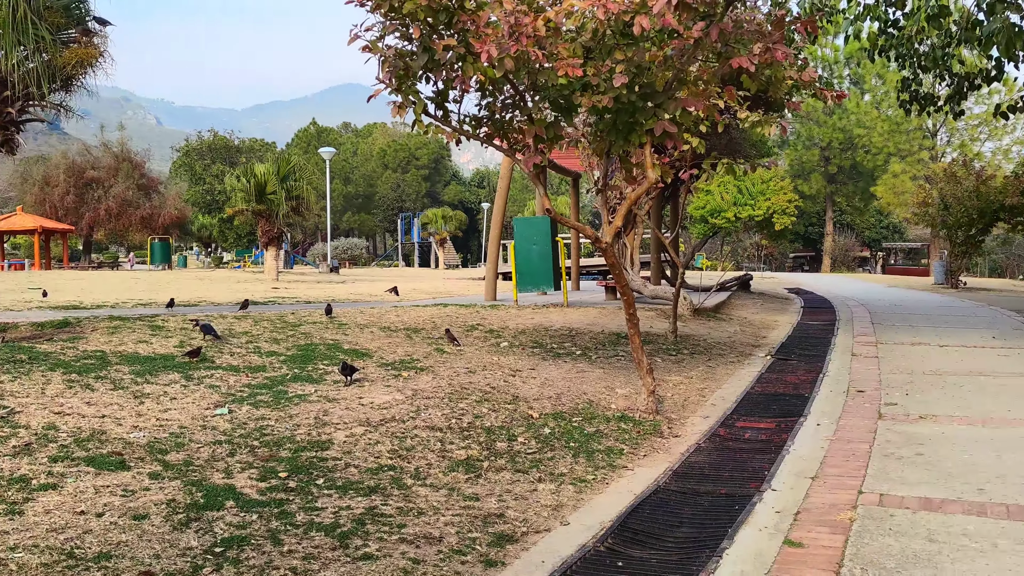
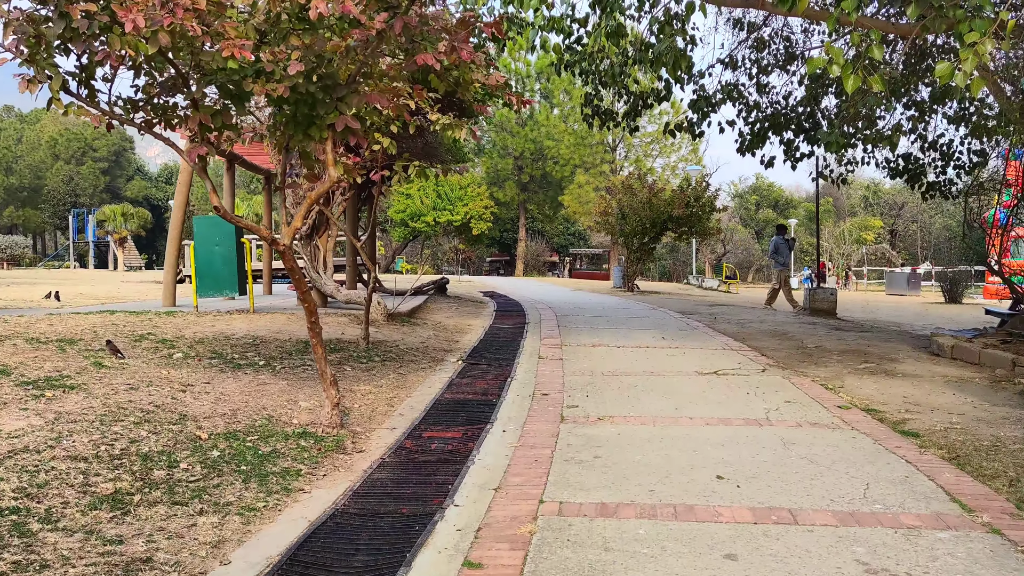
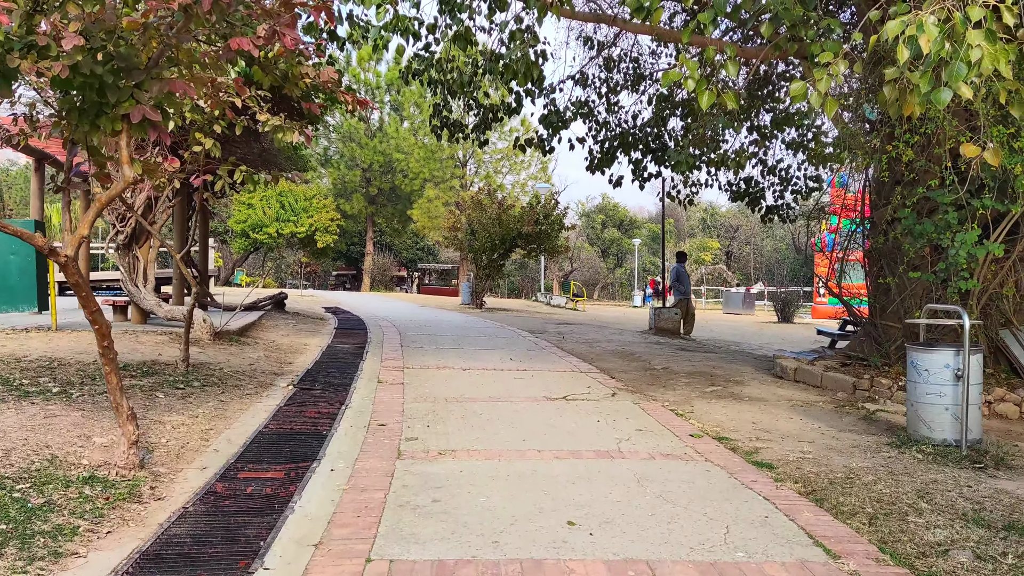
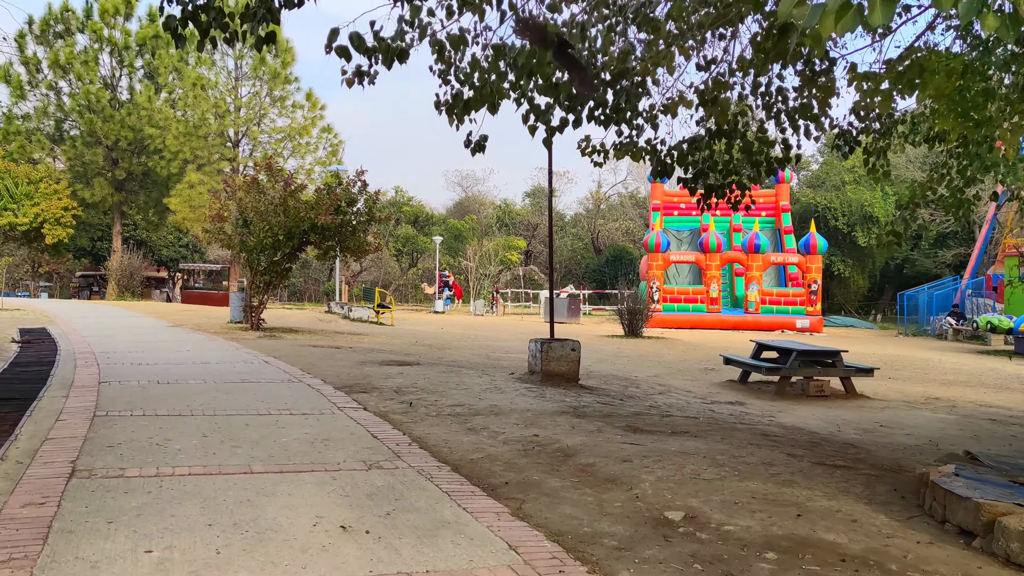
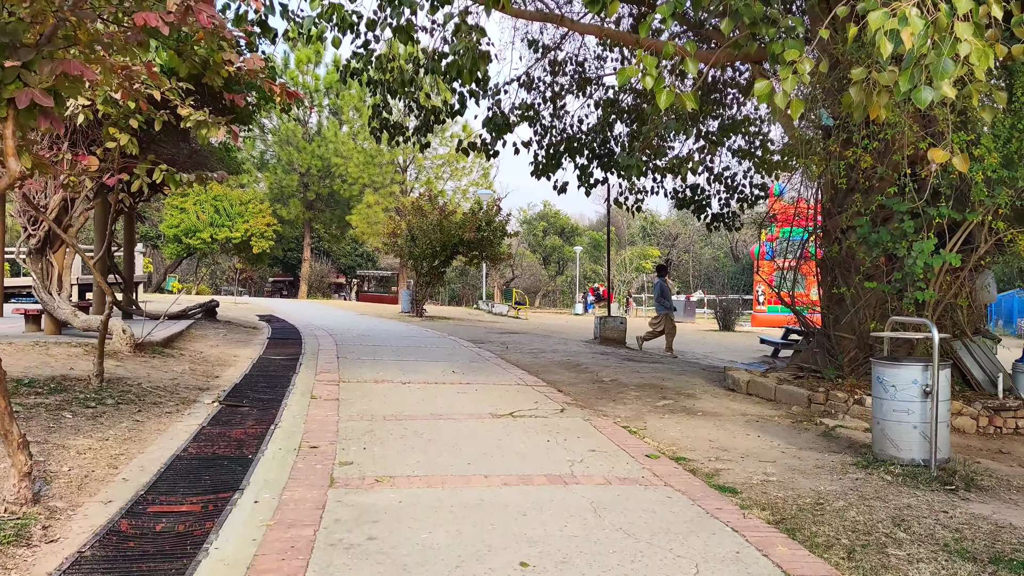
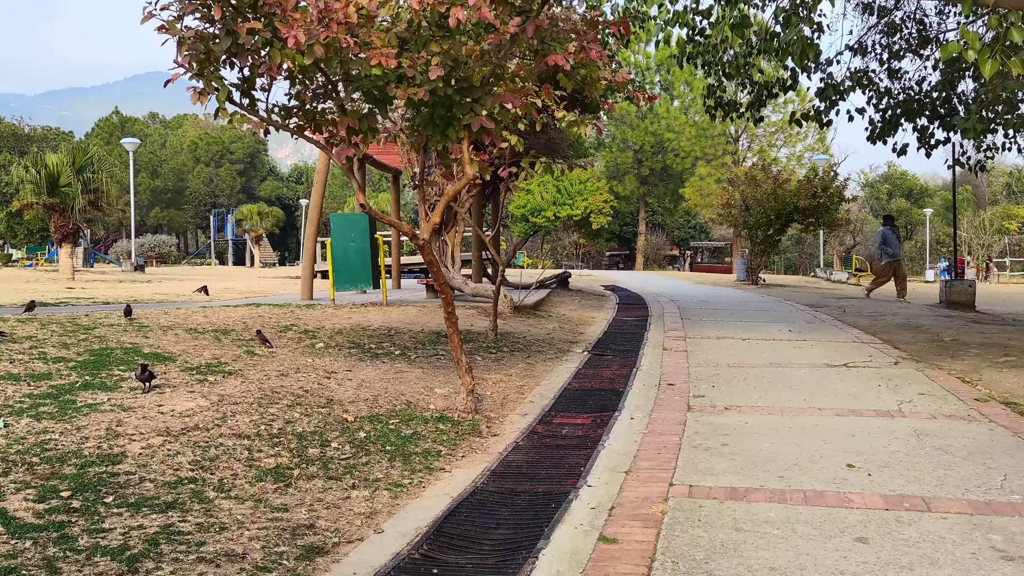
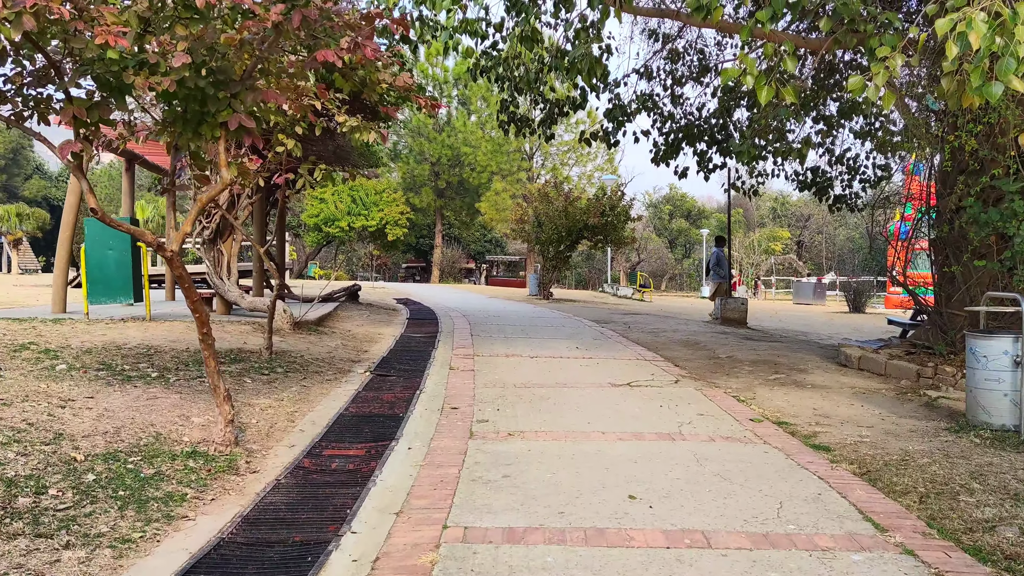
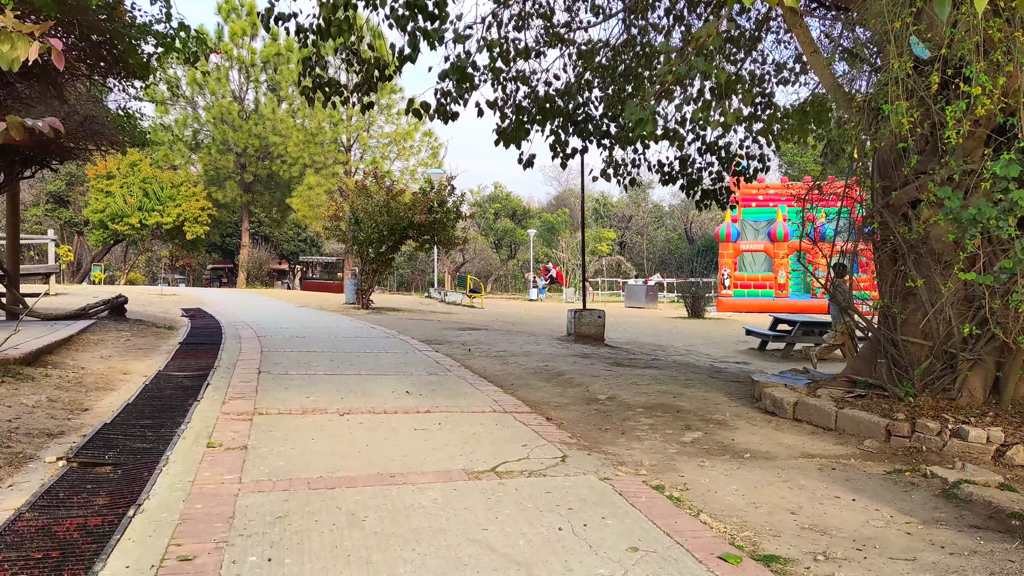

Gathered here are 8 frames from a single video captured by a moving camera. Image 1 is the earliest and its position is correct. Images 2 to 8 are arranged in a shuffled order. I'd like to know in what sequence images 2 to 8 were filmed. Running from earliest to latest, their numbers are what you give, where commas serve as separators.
6, 2, 7, 3, 5, 8, 4
